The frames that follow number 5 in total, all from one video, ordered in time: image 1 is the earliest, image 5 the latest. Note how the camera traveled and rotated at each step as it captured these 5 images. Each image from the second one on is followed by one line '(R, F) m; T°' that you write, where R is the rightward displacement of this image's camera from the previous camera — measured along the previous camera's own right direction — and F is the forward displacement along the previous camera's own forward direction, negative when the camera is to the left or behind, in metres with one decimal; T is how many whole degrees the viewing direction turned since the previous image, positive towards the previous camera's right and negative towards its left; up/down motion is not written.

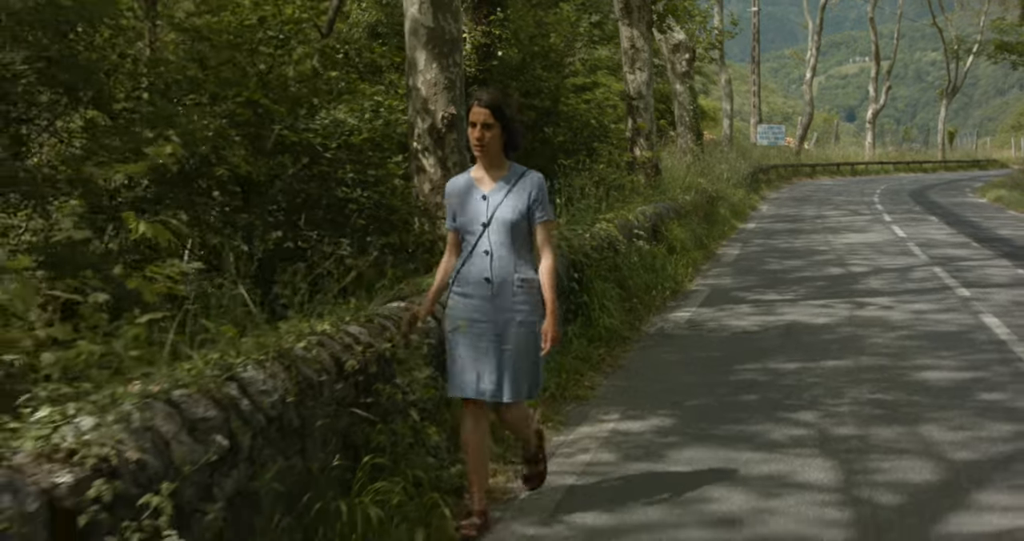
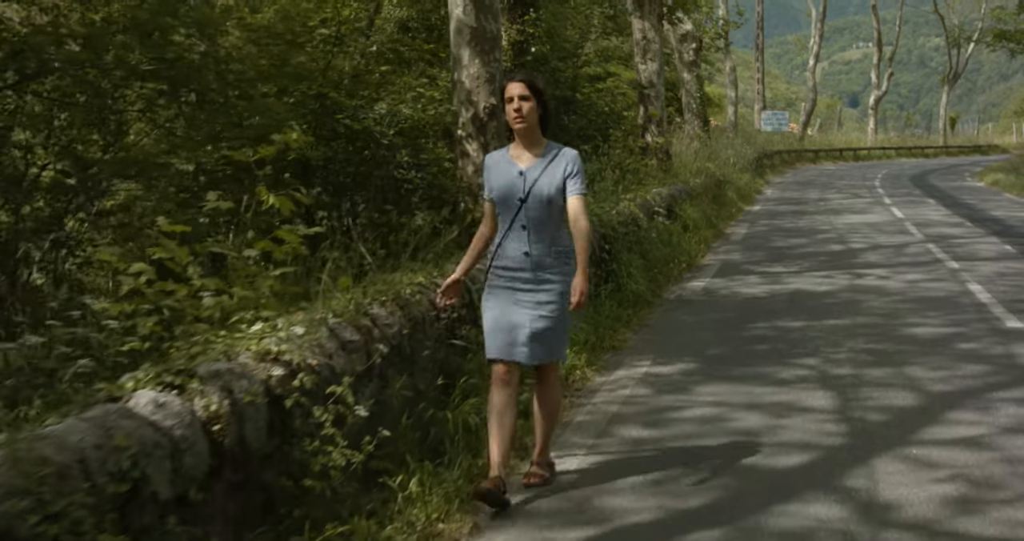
(-0.2, -1.1) m; 0°
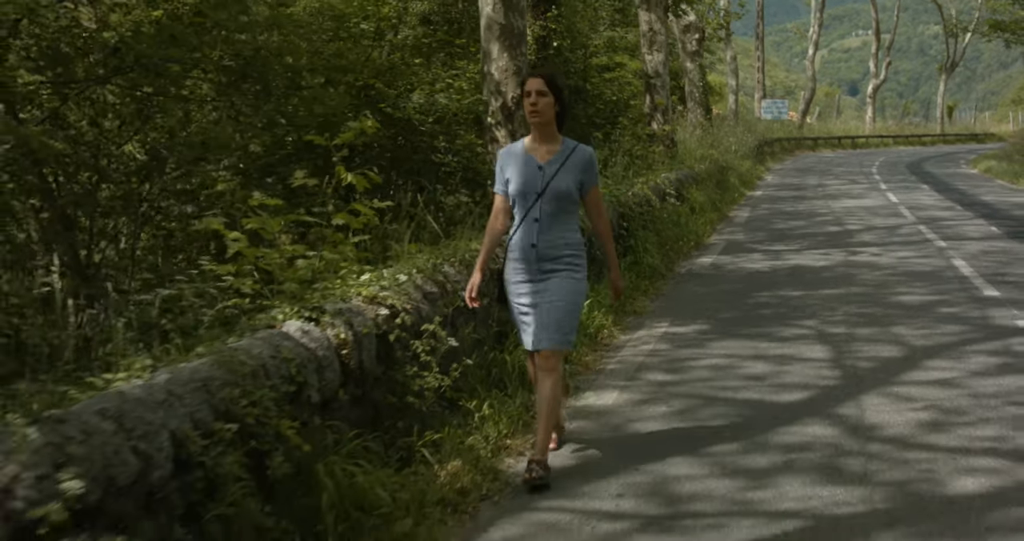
(-0.2, -1.0) m; 0°
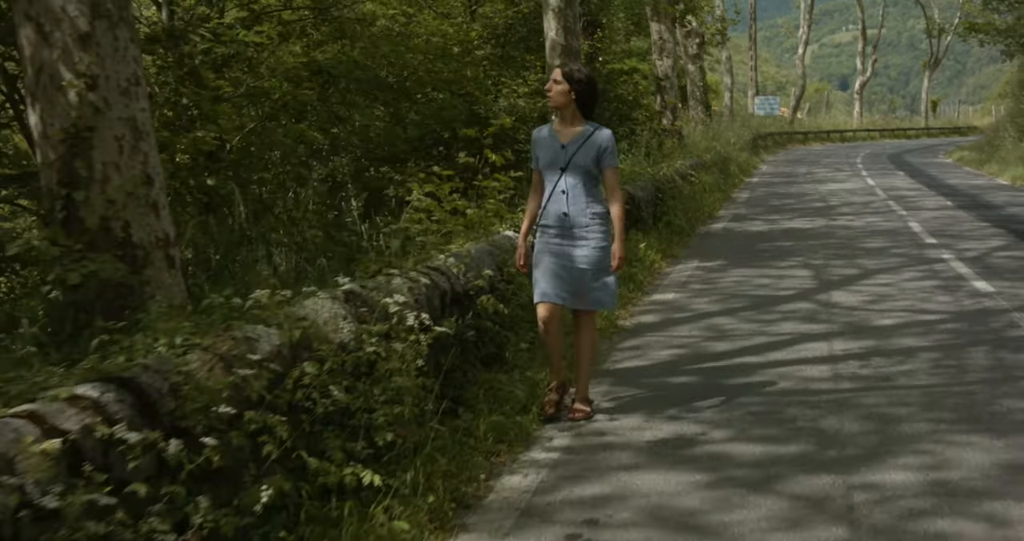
(-0.7, -3.6) m; 0°
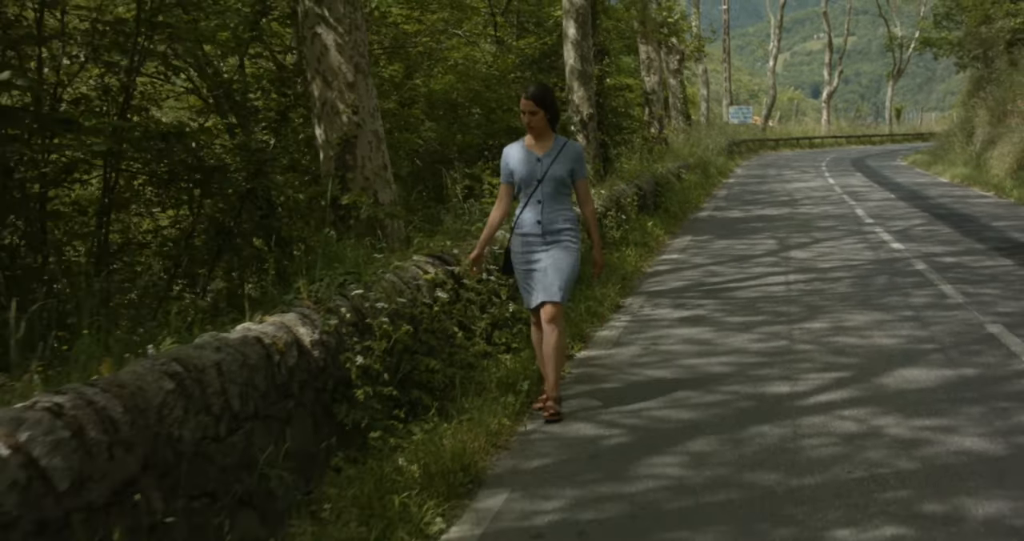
(-0.7, -3.8) m; +1°
